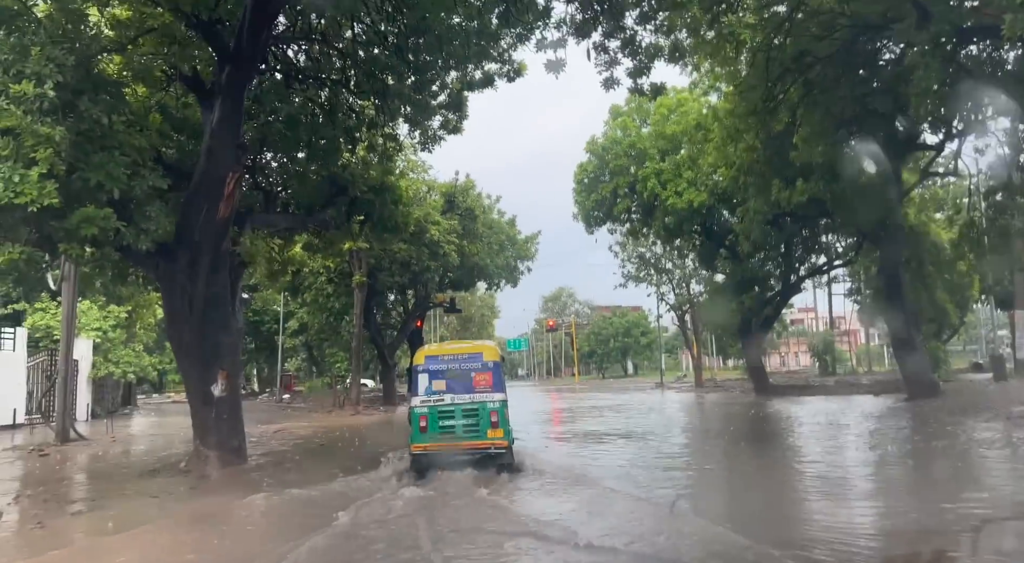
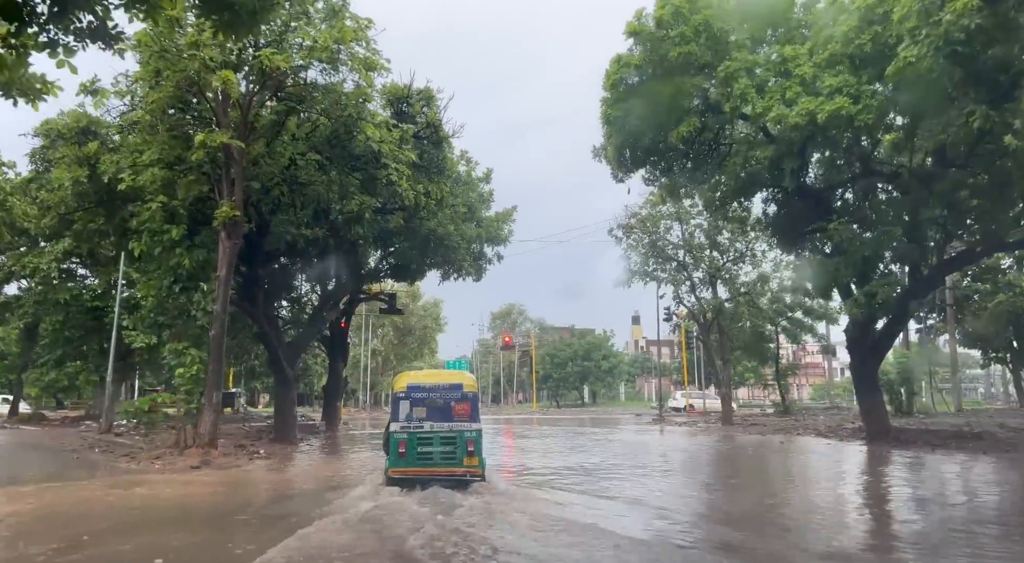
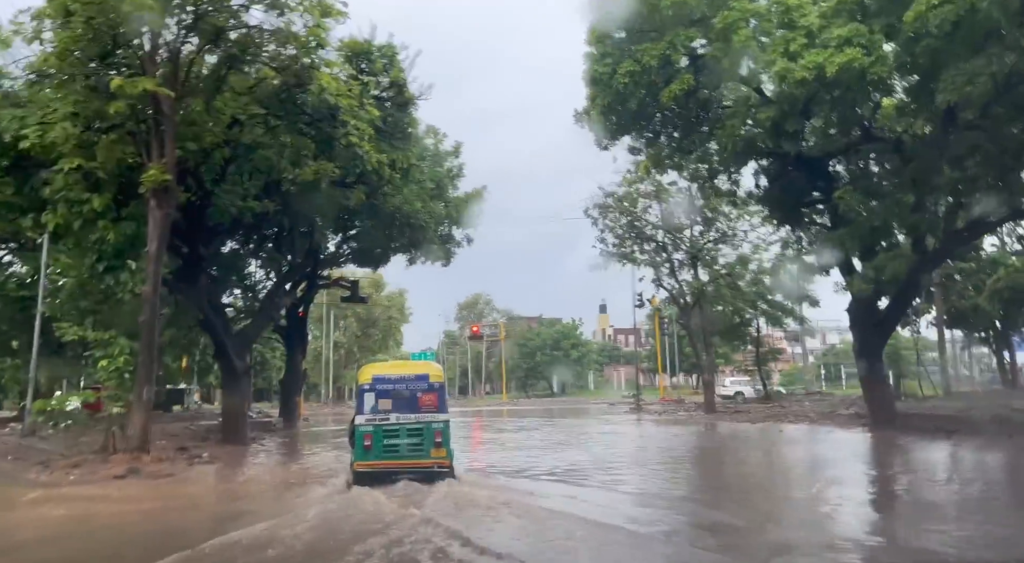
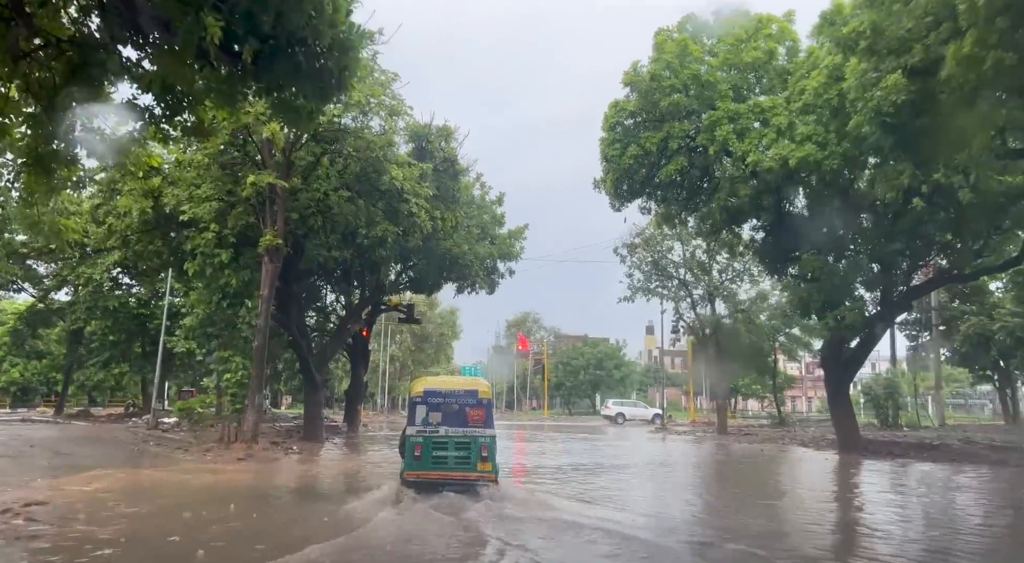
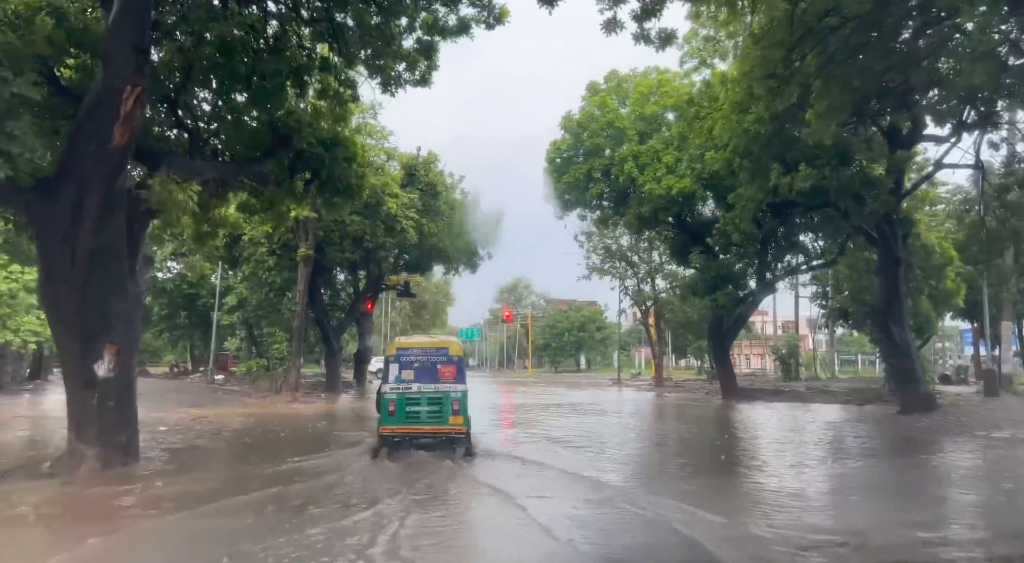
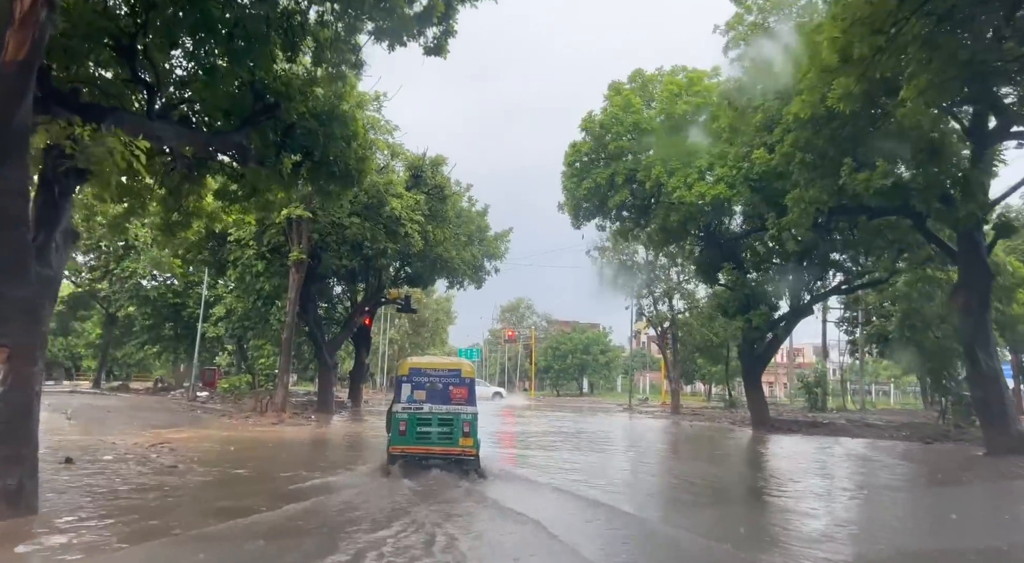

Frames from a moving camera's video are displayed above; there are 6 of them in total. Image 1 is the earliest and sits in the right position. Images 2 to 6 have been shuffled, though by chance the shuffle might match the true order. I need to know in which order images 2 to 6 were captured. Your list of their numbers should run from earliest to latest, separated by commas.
5, 6, 4, 2, 3
